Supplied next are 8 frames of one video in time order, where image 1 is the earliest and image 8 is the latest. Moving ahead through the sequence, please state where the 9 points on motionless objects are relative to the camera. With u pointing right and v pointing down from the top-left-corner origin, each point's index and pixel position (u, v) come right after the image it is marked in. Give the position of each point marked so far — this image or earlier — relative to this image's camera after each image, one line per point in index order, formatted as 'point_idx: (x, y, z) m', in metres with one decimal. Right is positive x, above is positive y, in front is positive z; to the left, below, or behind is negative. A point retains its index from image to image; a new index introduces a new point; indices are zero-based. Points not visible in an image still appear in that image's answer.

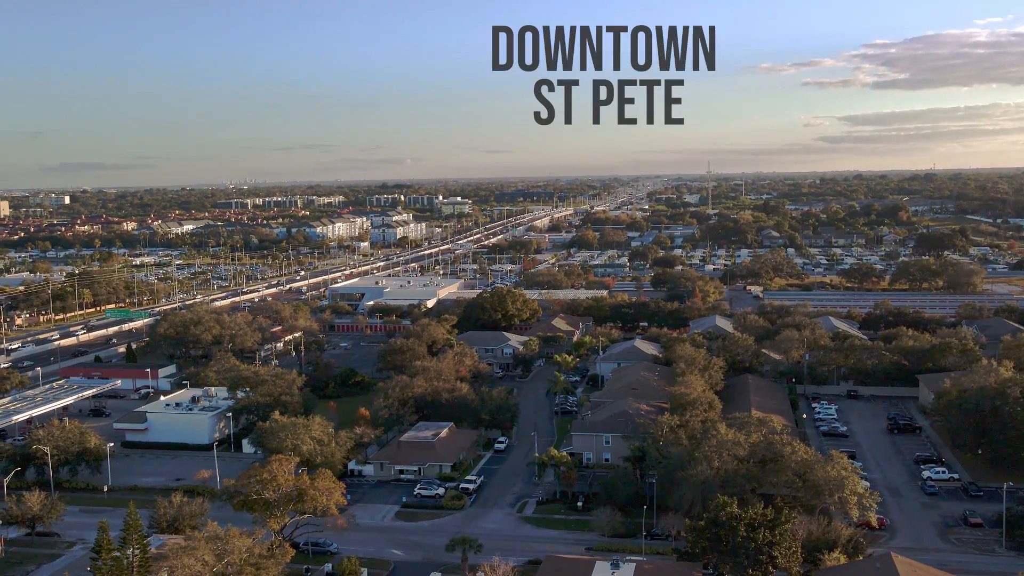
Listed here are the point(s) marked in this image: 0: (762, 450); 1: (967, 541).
0: (+3.9, -2.5, +12.7) m
1: (+6.5, -3.6, +11.8) m
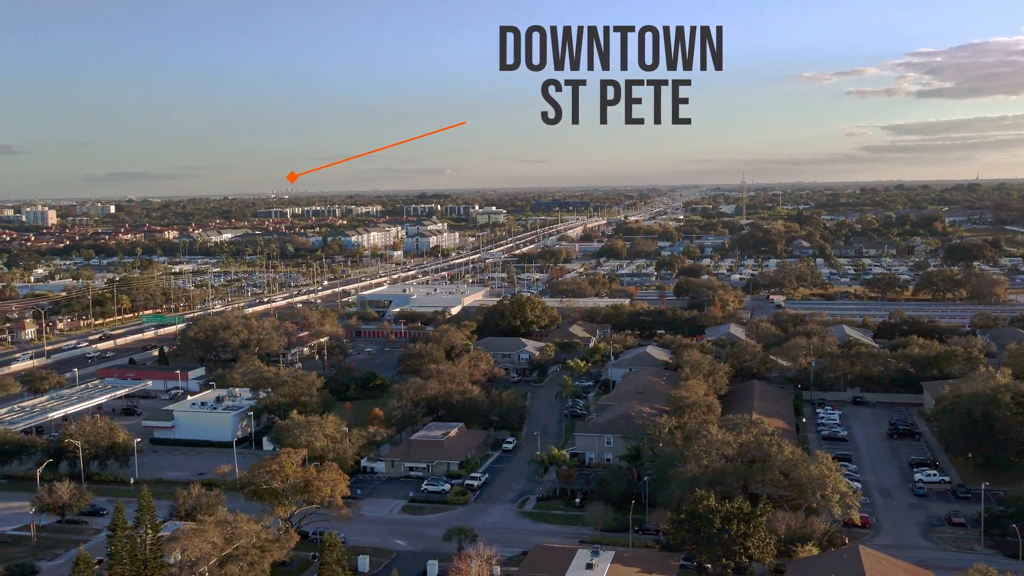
0: (+3.9, -2.6, +13.1) m
1: (+6.4, -3.7, +12.1) m
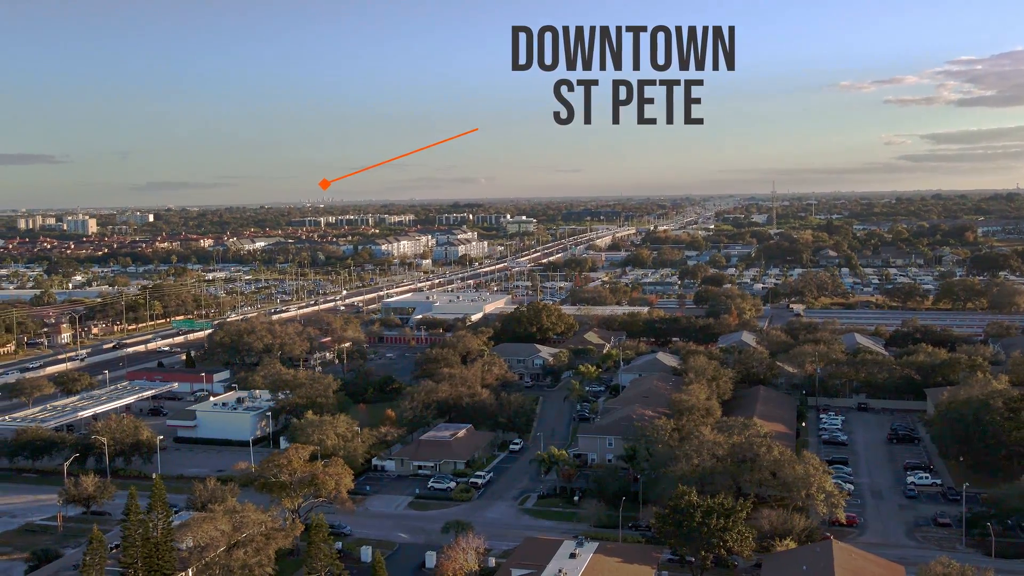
0: (+3.8, -2.7, +13.6) m
1: (+6.3, -3.8, +12.4) m
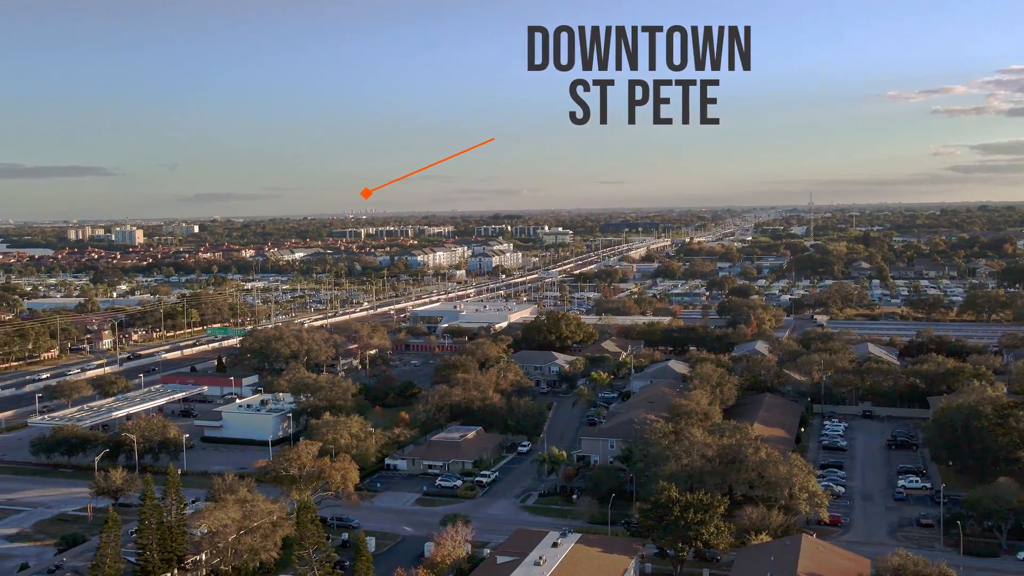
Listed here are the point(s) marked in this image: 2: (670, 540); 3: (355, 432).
0: (+3.8, -2.8, +14.1) m
1: (+6.2, -3.9, +12.8) m
2: (+2.2, -3.5, +11.6) m
3: (-3.6, -3.2, +18.6) m
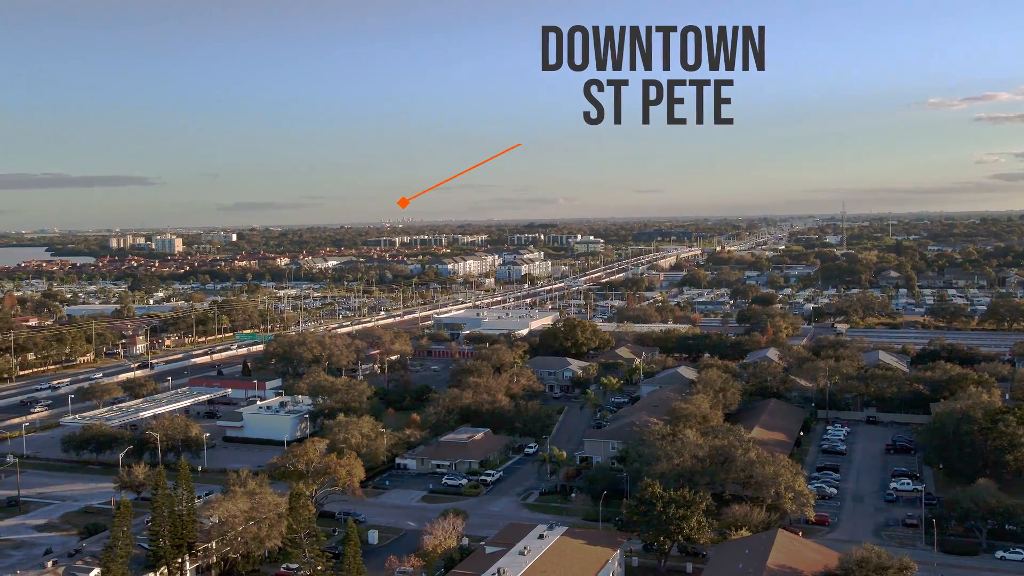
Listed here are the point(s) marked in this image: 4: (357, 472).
0: (+3.7, -2.9, +14.5) m
1: (+6.1, -4.0, +13.1) m
2: (+2.1, -3.6, +12.1) m
3: (-3.4, -3.4, +19.3) m
4: (-2.9, -3.4, +15.2) m
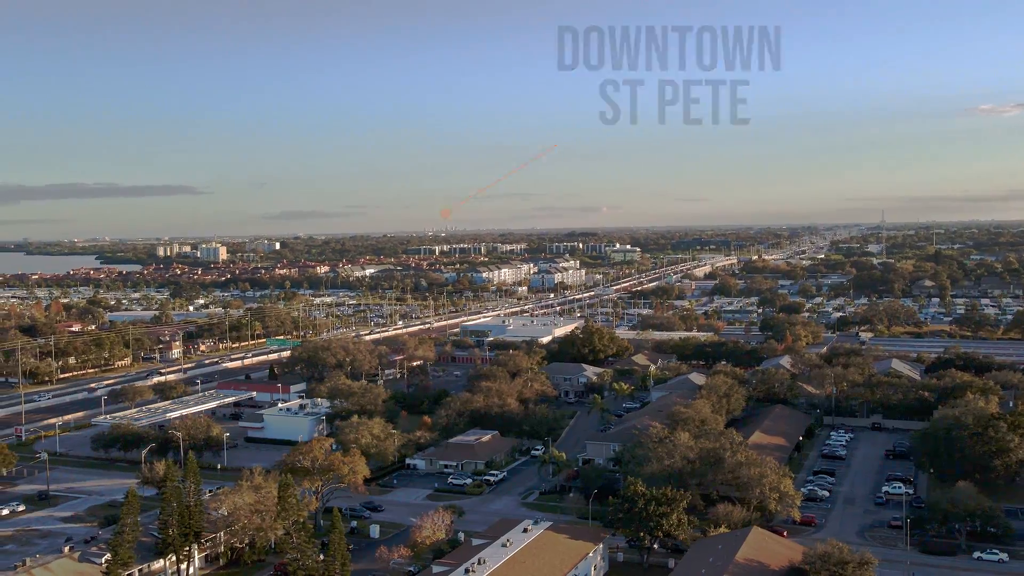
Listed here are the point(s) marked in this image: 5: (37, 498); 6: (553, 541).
0: (+3.6, -3.0, +14.9) m
1: (+6.0, -4.1, +13.4) m
2: (+1.9, -3.7, +12.5) m
3: (-3.3, -3.5, +20.0) m
4: (-2.9, -3.5, +15.9) m
5: (-11.3, -5.0, +19.4) m
6: (+0.6, -3.7, +11.9) m
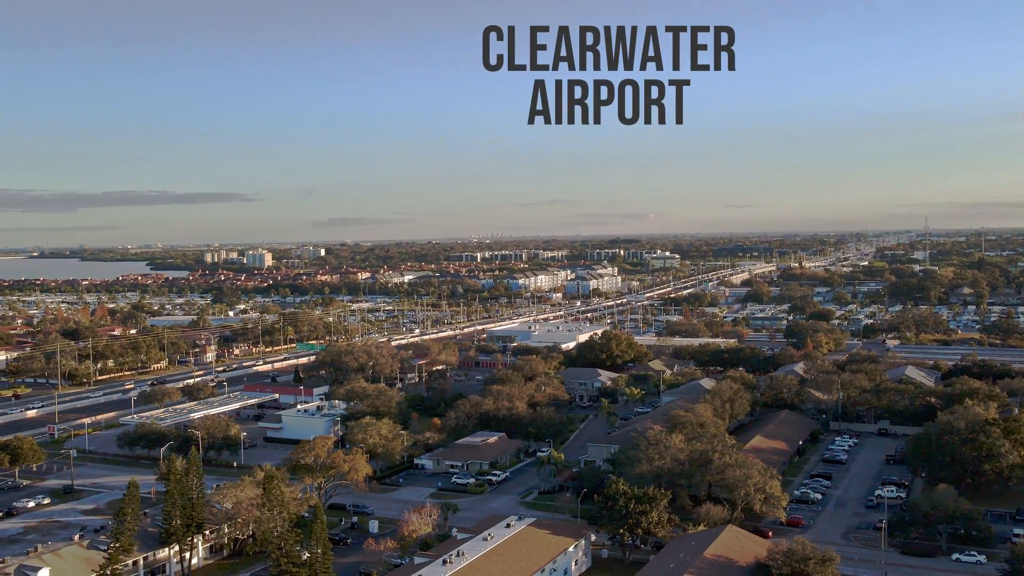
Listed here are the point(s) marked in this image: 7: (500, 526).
0: (+3.5, -3.1, +15.2) m
1: (+5.7, -4.2, +13.5) m
2: (+1.6, -3.7, +12.9) m
3: (-3.2, -3.6, +20.5) m
4: (-3.0, -3.6, +16.4) m
5: (-11.2, -5.1, +20.3) m
6: (+0.3, -3.7, +12.3) m
7: (-0.2, -3.7, +12.8) m
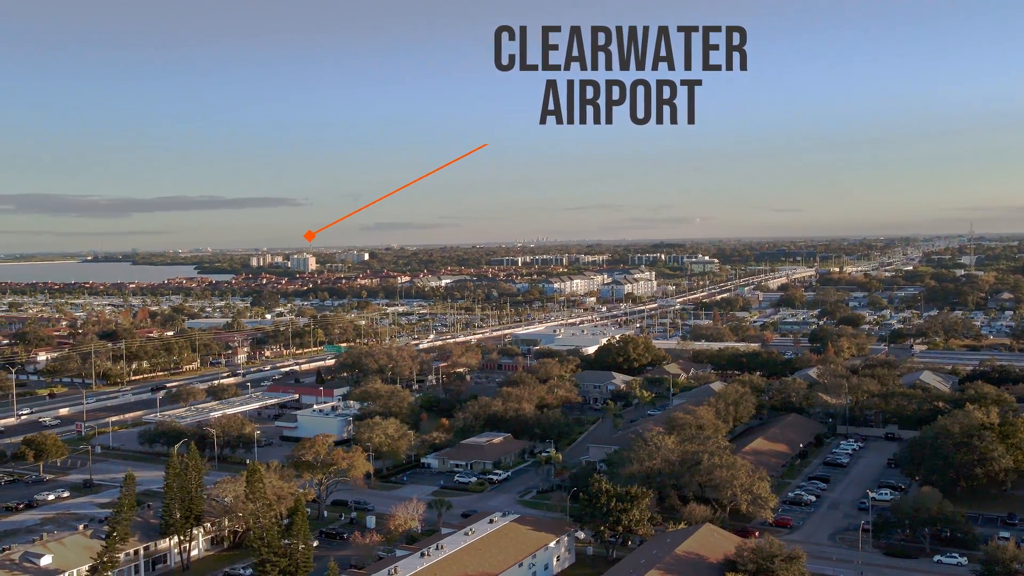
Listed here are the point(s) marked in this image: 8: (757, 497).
0: (+3.3, -3.1, +15.3) m
1: (+5.5, -4.2, +13.5) m
2: (+1.4, -3.8, +13.0) m
3: (-3.1, -3.7, +20.9) m
4: (-3.1, -3.6, +16.8) m
5: (-11.1, -5.1, +21.1) m
6: (0.0, -3.8, +12.6) m
7: (-0.4, -3.7, +13.1) m
8: (+4.2, -3.6, +14.1) m
